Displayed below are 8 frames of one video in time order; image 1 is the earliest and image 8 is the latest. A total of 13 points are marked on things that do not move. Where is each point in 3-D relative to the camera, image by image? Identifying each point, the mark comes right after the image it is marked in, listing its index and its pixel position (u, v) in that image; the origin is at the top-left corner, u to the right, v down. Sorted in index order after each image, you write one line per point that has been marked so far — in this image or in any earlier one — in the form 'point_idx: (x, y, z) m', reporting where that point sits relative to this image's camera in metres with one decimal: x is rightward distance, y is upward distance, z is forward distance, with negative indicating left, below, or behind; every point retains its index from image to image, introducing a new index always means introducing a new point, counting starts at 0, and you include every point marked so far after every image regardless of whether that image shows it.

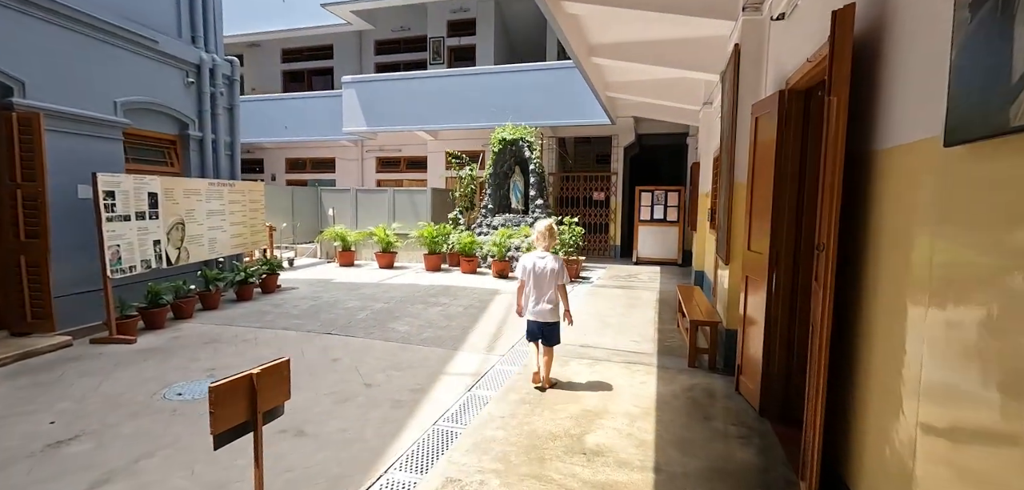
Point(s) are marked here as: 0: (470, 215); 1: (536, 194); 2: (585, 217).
0: (-0.9, +0.7, +10.9) m
1: (+0.5, +1.1, +10.1) m
2: (+1.9, +0.7, +12.5) m
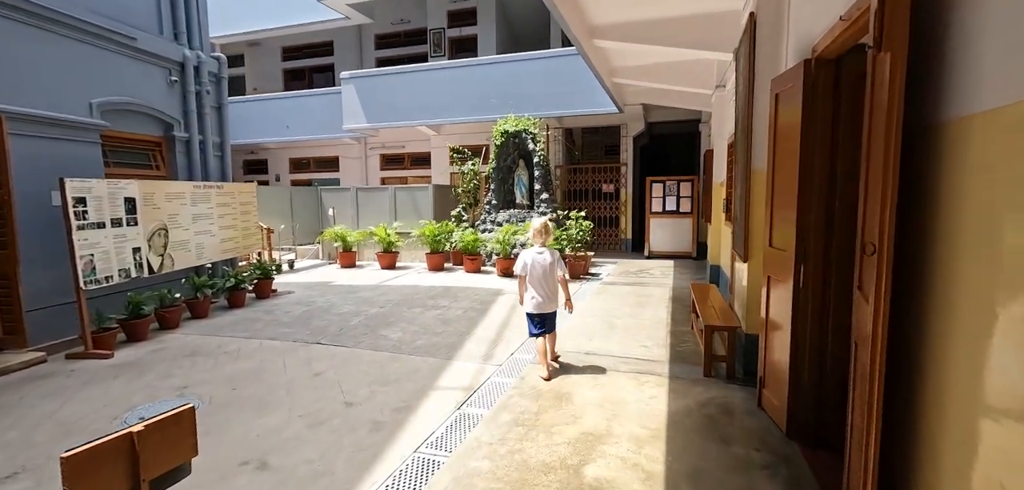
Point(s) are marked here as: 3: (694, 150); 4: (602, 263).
0: (-0.8, +0.7, +10.6) m
1: (+0.6, +1.1, +9.7) m
2: (+2.0, +0.9, +12.0) m
3: (+5.1, +2.6, +13.5) m
4: (+1.9, -0.4, +9.9) m
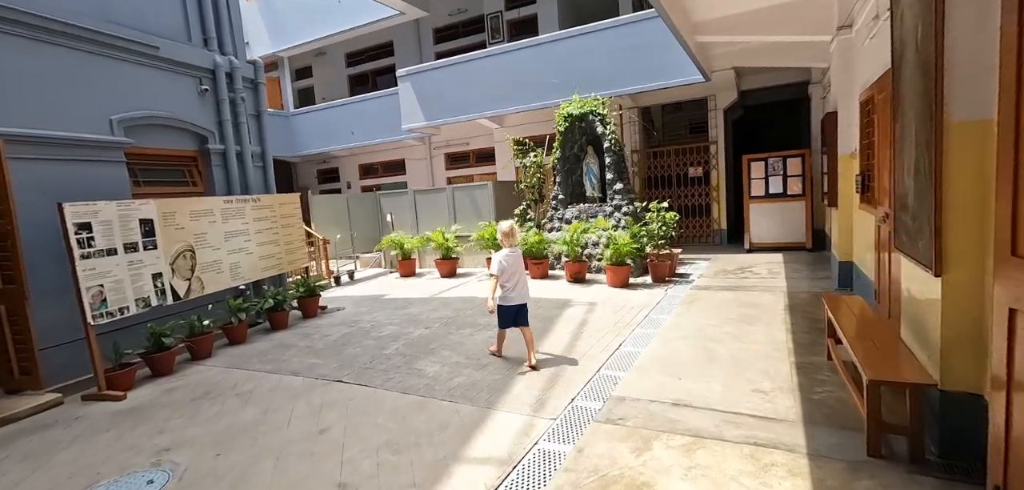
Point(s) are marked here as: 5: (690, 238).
0: (+0.6, +0.7, +9.5) m
1: (+1.8, +1.2, +8.4) m
2: (+3.6, +1.0, +10.4) m
3: (+6.7, +2.9, +11.4) m
4: (+3.1, -0.3, +8.4) m
5: (+3.9, +0.1, +10.6) m
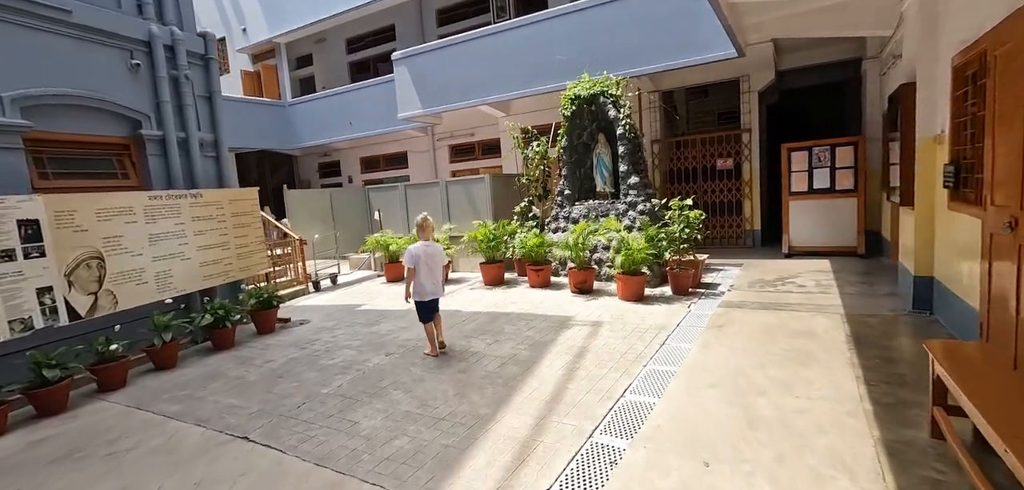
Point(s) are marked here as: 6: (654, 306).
0: (+0.6, +0.7, +8.3) m
1: (+1.7, +1.1, +7.2) m
2: (+3.7, +1.0, +9.1) m
3: (+6.9, +2.9, +9.9) m
4: (+3.1, -0.3, +7.2) m
5: (+4.0, +0.1, +9.3) m
6: (+1.6, -0.7, +5.6) m
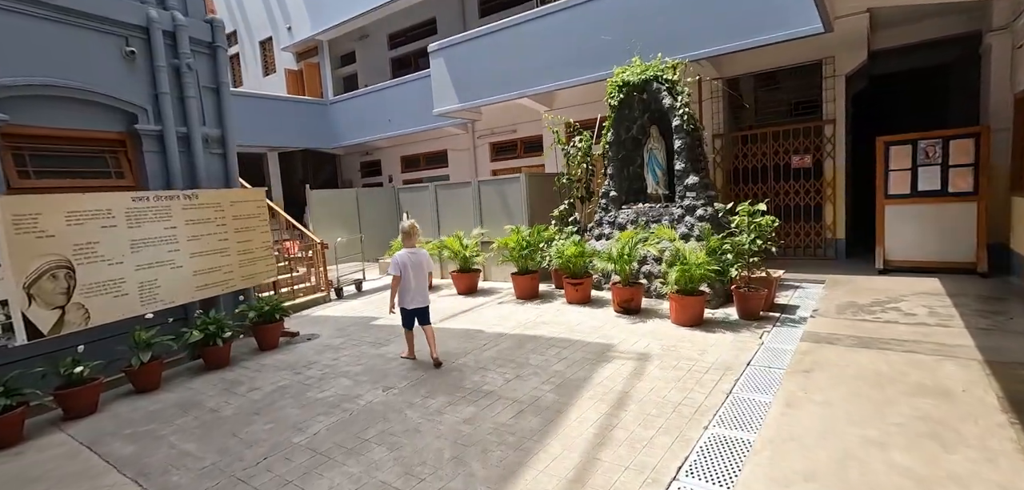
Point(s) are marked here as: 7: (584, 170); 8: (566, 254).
0: (+1.2, +0.6, +7.4) m
1: (+2.2, +1.0, +6.1) m
2: (+4.3, +0.8, +7.9) m
3: (+7.6, +2.7, +8.3) m
4: (+3.5, -0.5, +6.0) m
5: (+4.6, -0.1, +8.0) m
6: (+1.9, -0.8, +4.6) m
7: (+1.1, +1.1, +7.2) m
8: (+0.7, -0.1, +6.0) m
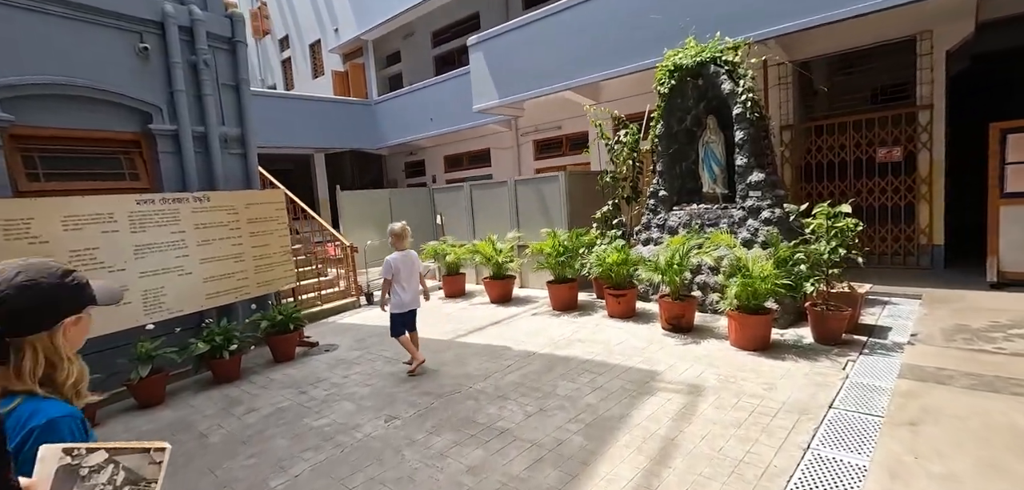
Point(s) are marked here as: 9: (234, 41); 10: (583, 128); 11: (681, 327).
0: (+1.7, +0.5, +6.7) m
1: (+2.6, +0.9, +5.3) m
2: (+4.9, +0.7, +6.8) m
3: (+8.2, +2.6, +6.9) m
4: (+3.9, -0.6, +5.0) m
5: (+5.2, -0.2, +6.9) m
6: (+2.1, -0.9, +3.8) m
7: (+1.6, +1.1, +6.5) m
8: (+1.0, -0.2, +5.3) m
9: (-3.0, +2.2, +5.2) m
10: (+1.5, +2.6, +10.6) m
11: (+1.6, -0.8, +4.6) m
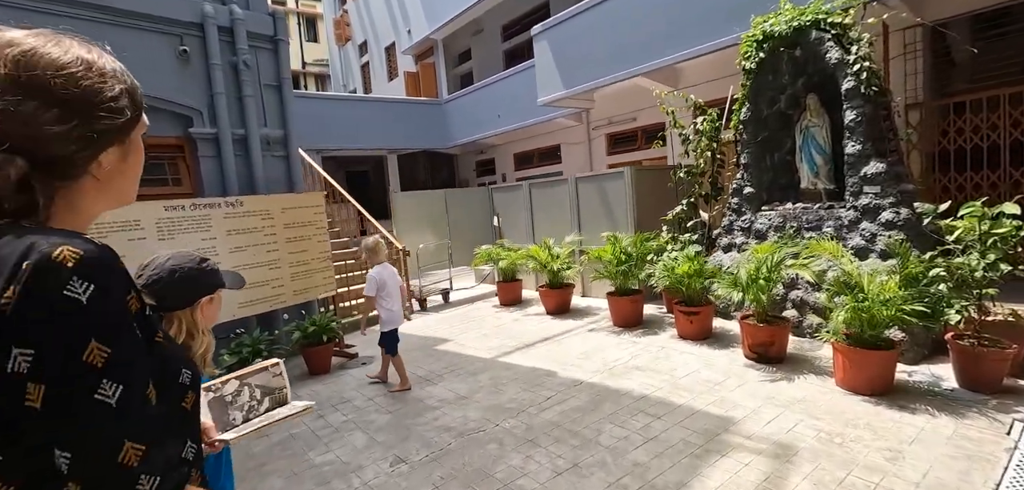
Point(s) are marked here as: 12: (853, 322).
0: (+2.4, +0.4, +5.7) m
1: (+3.1, +0.8, +4.2) m
2: (+5.6, +0.6, +5.3) m
3: (+8.9, +2.5, +4.9) m
4: (+4.3, -0.7, +3.7) m
5: (+5.9, -0.2, +5.4) m
6: (+2.4, -1.0, +2.8) m
7: (+2.3, +1.0, +5.6) m
8: (+1.5, -0.3, +4.5) m
9: (-2.4, +2.1, +5.0) m
10: (+2.9, +2.5, +9.6) m
11: (+2.0, -0.9, +3.7) m
12: (+2.2, -0.5, +3.2) m
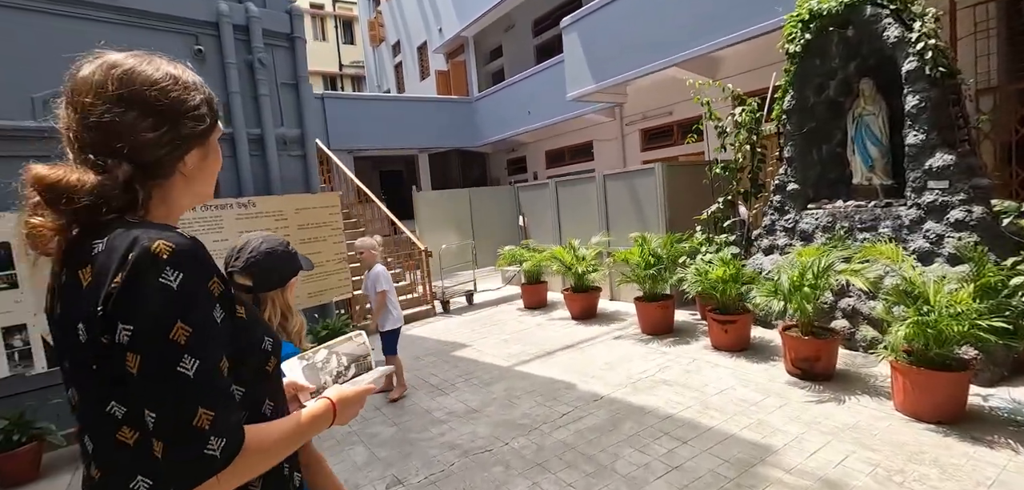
0: (+2.7, +0.4, +5.3) m
1: (+3.2, +0.8, +3.7) m
2: (+5.8, +0.6, +4.6) m
3: (+9.0, +2.4, +3.9) m
4: (+4.4, -0.7, +3.1) m
5: (+6.1, -0.3, +4.7) m
6: (+2.4, -1.0, +2.4) m
7: (+2.5, +1.0, +5.1) m
8: (+1.7, -0.3, +4.1) m
9: (-2.2, +2.1, +4.9) m
10: (+3.5, +2.5, +9.1) m
11: (+2.1, -0.9, +3.3) m
12: (+2.3, -0.5, +2.7) m
